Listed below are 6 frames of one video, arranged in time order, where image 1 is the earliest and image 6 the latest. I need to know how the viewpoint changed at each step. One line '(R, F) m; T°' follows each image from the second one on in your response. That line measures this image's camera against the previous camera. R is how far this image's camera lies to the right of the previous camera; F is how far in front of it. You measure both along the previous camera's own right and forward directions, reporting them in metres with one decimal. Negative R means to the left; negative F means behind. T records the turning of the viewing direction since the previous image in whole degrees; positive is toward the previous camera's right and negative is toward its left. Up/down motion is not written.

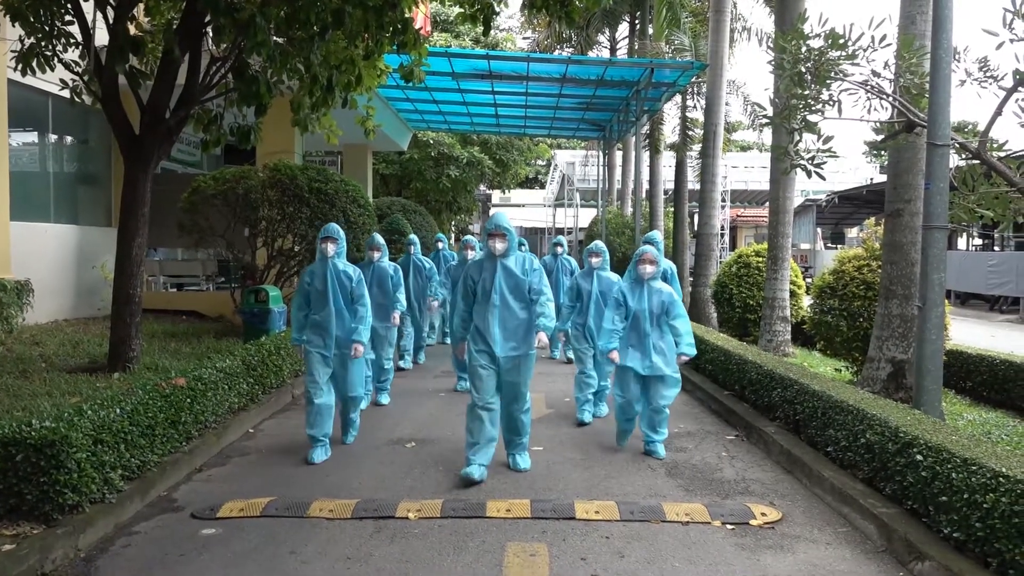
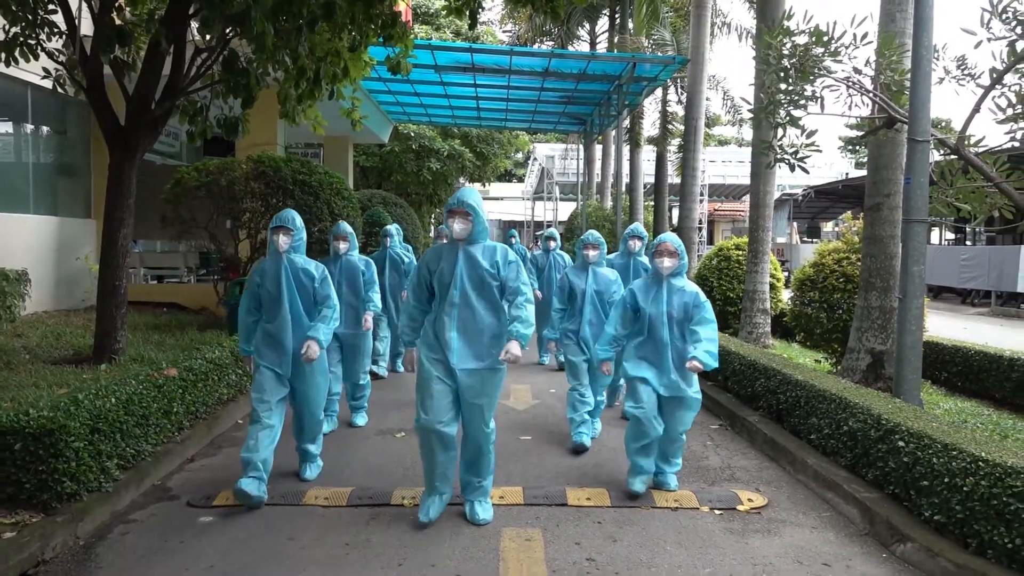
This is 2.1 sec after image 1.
(-0.1, -0.1) m; +2°
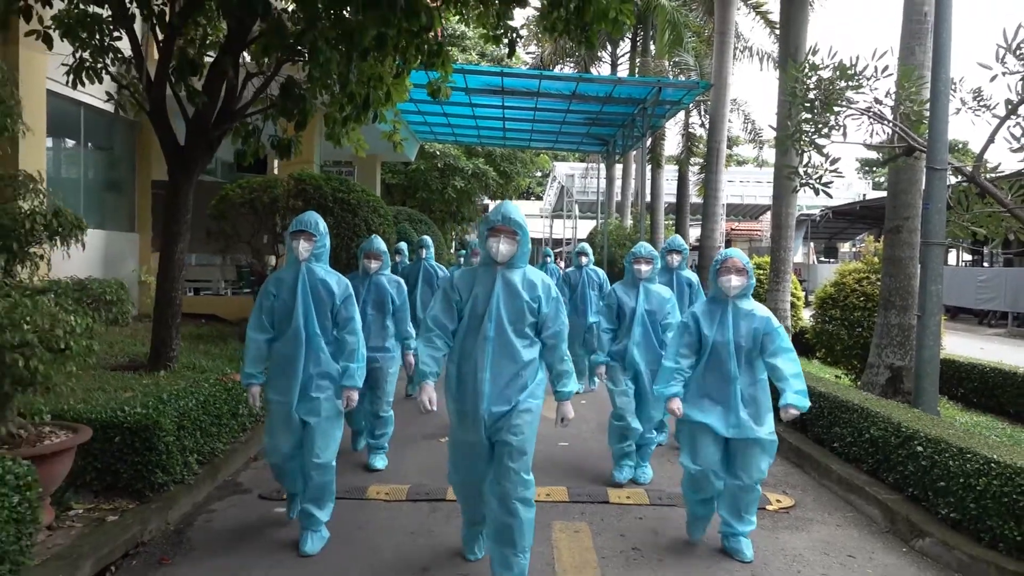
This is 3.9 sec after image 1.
(-0.2, -0.4) m; -1°
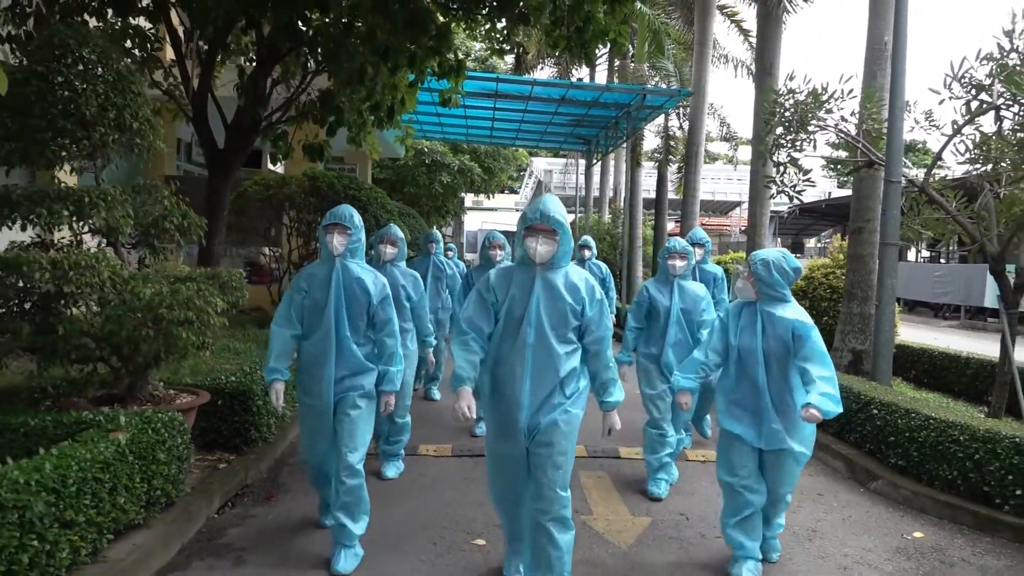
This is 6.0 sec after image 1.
(-0.5, -0.9) m; +2°
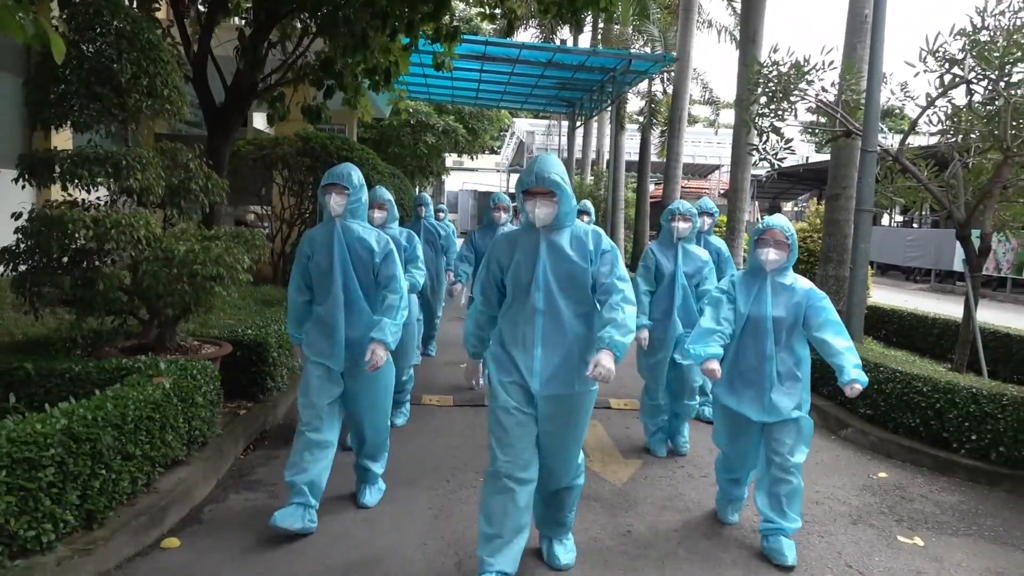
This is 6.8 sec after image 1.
(-0.2, -0.3) m; +2°
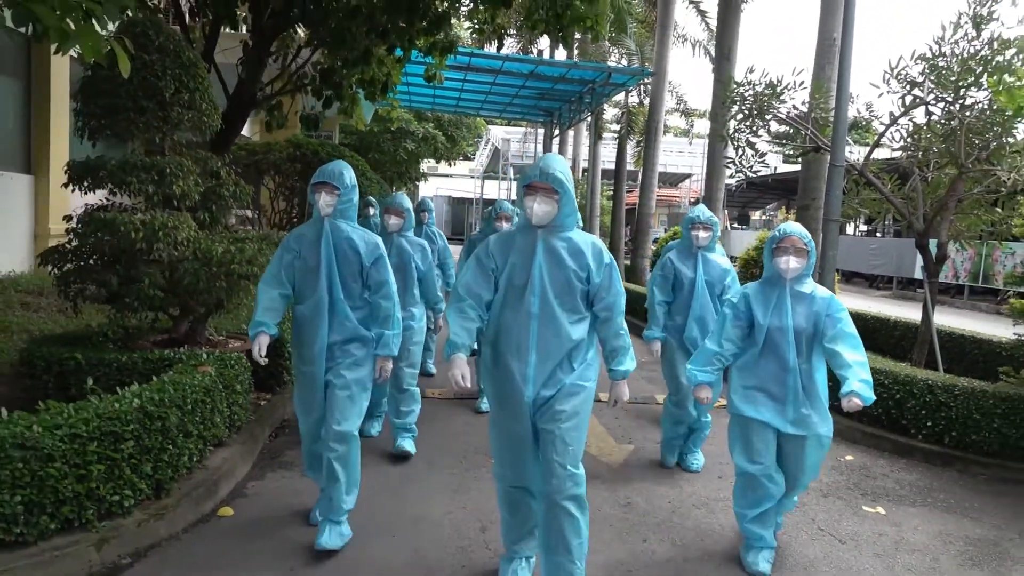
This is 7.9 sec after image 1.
(-0.2, -0.4) m; +2°
